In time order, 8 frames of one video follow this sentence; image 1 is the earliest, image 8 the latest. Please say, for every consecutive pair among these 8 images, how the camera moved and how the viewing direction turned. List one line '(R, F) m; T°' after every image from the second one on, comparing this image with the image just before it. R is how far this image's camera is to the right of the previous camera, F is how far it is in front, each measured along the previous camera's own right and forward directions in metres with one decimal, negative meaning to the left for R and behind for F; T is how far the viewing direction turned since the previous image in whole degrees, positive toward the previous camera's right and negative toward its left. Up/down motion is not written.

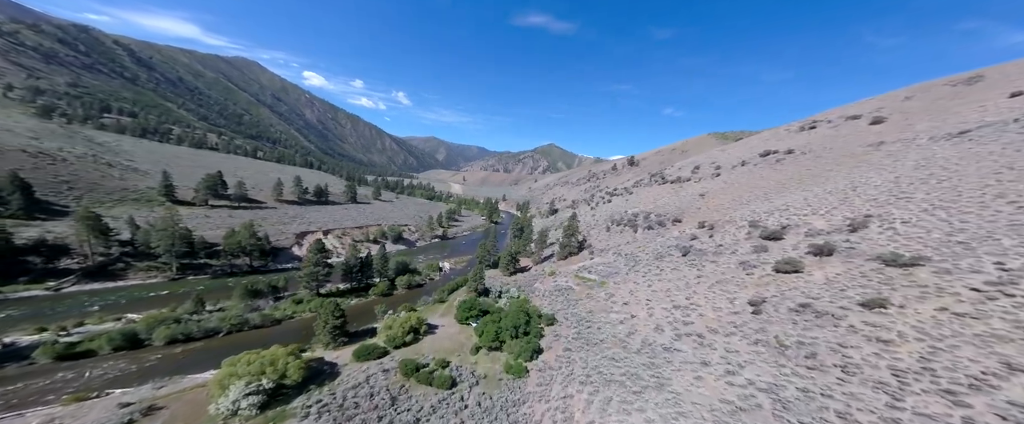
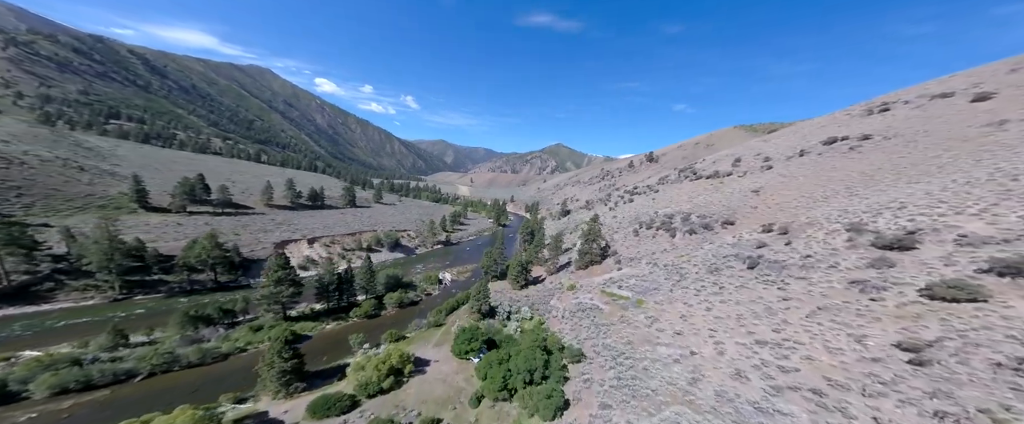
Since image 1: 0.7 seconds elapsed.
(-0.2, +9.9) m; -2°
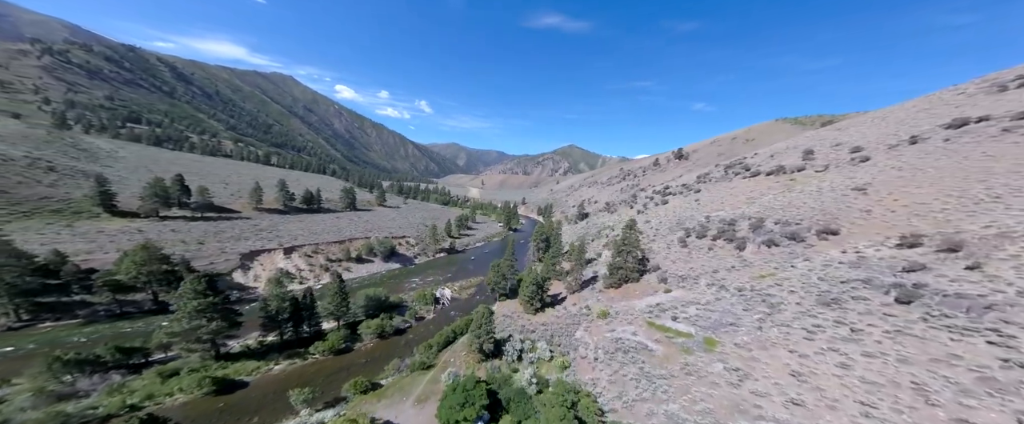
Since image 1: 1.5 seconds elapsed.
(+0.2, +11.4) m; -3°
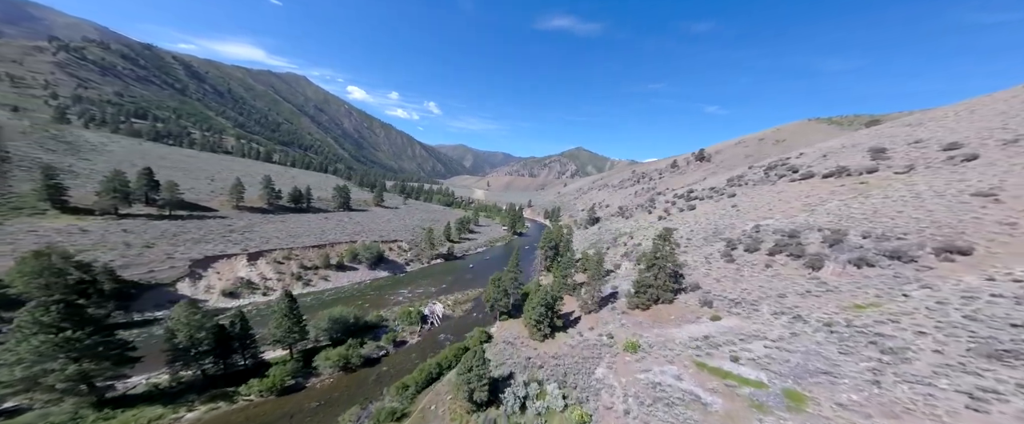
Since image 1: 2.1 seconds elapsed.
(+0.4, +8.6) m; -1°
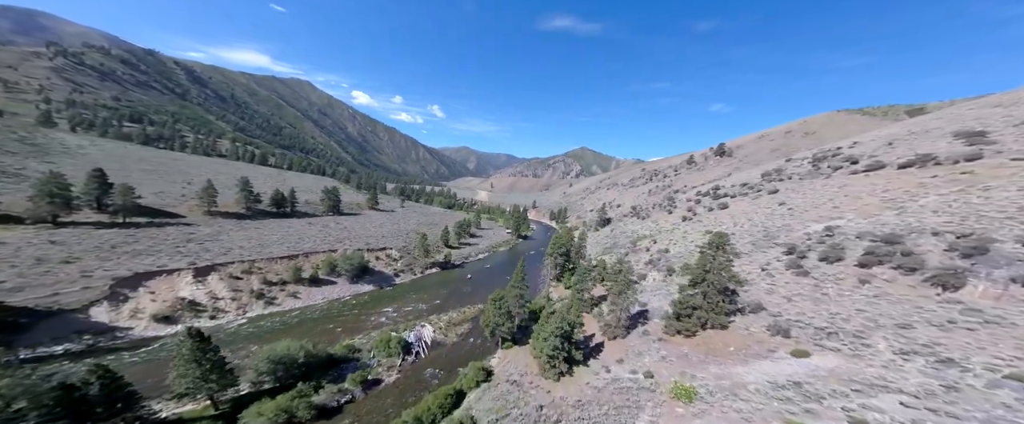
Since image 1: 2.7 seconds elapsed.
(0.0, +8.5) m; -1°
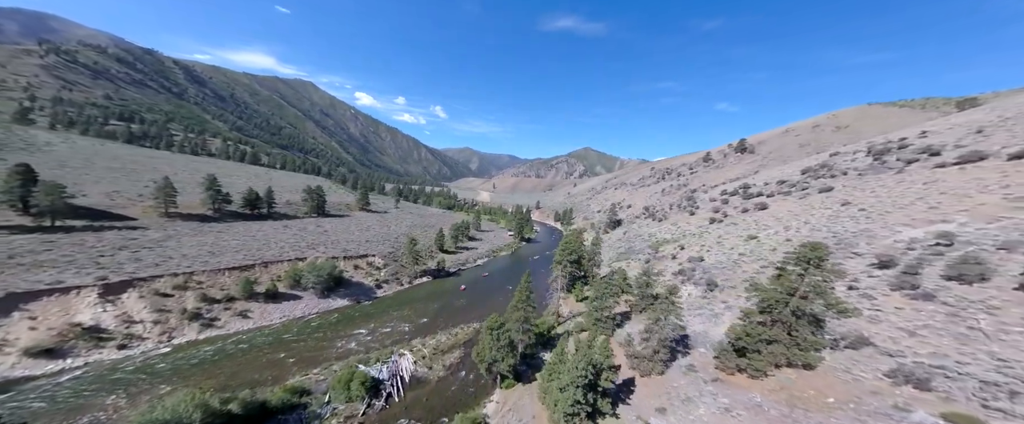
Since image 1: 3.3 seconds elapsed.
(+0.1, +8.5) m; 0°
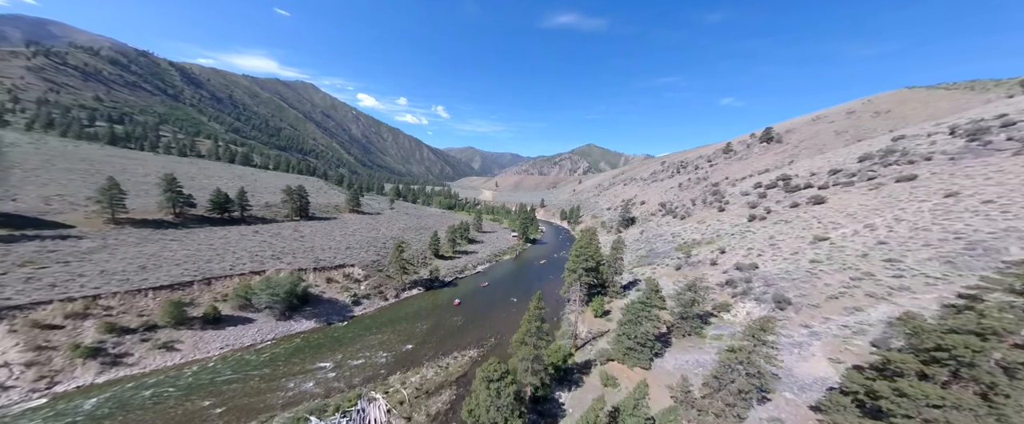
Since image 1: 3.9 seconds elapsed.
(-0.2, +8.4) m; -1°
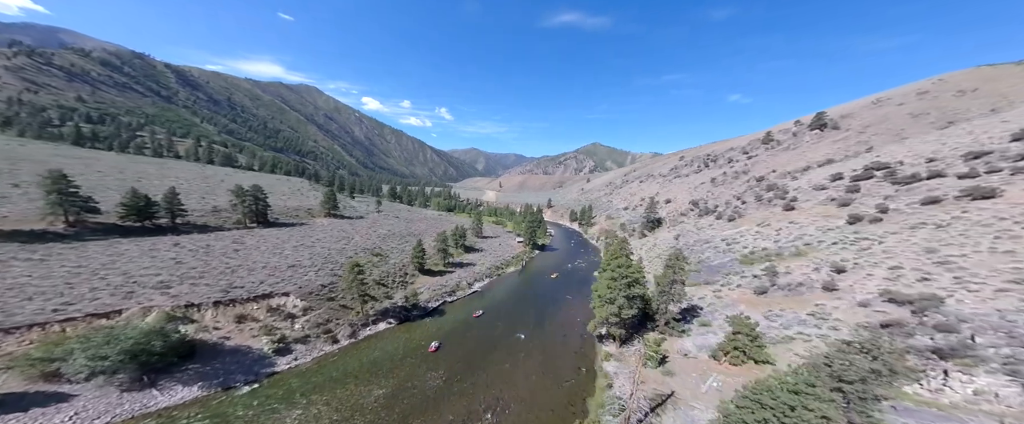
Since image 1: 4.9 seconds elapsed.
(-0.1, +14.1) m; -1°
